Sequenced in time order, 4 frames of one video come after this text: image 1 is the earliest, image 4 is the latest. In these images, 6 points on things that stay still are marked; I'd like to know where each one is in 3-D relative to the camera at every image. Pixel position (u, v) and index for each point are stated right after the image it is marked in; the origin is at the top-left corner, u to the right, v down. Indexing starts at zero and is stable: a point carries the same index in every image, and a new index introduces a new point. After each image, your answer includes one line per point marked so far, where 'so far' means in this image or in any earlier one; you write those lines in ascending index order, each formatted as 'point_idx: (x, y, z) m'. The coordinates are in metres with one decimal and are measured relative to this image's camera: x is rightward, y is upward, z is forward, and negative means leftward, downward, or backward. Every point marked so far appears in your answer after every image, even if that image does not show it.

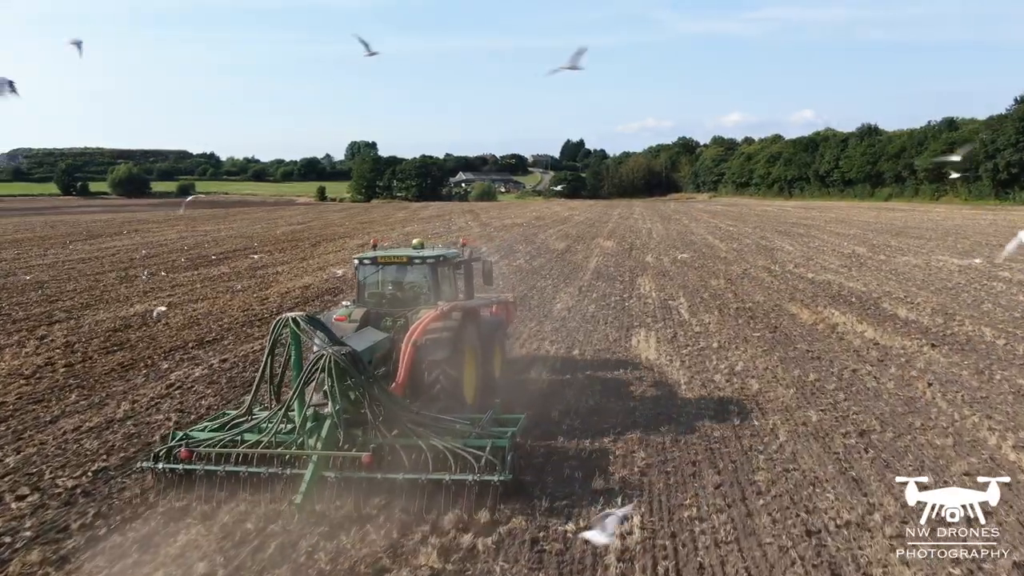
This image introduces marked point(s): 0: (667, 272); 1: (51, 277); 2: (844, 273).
0: (+3.5, +0.4, +18.2) m
1: (-9.9, +0.2, +17.3) m
2: (+7.3, +0.3, +17.7) m
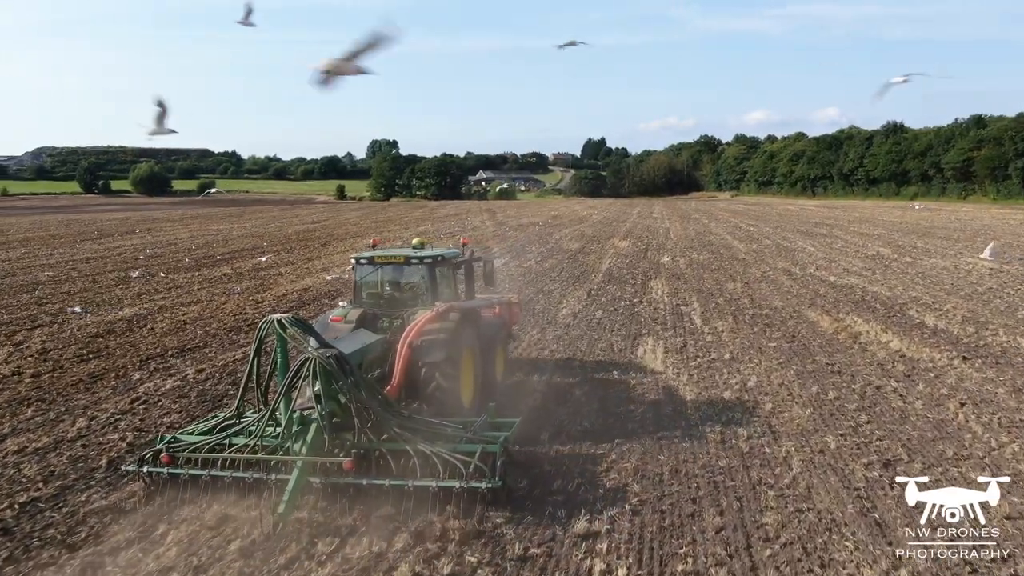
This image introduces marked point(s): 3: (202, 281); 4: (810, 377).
0: (+3.7, +0.3, +17.5) m
1: (-9.7, +0.2, +16.9) m
2: (+7.5, +0.3, +17.0) m
3: (-6.2, +0.1, +16.2) m
4: (+2.9, -0.9, +8.0) m
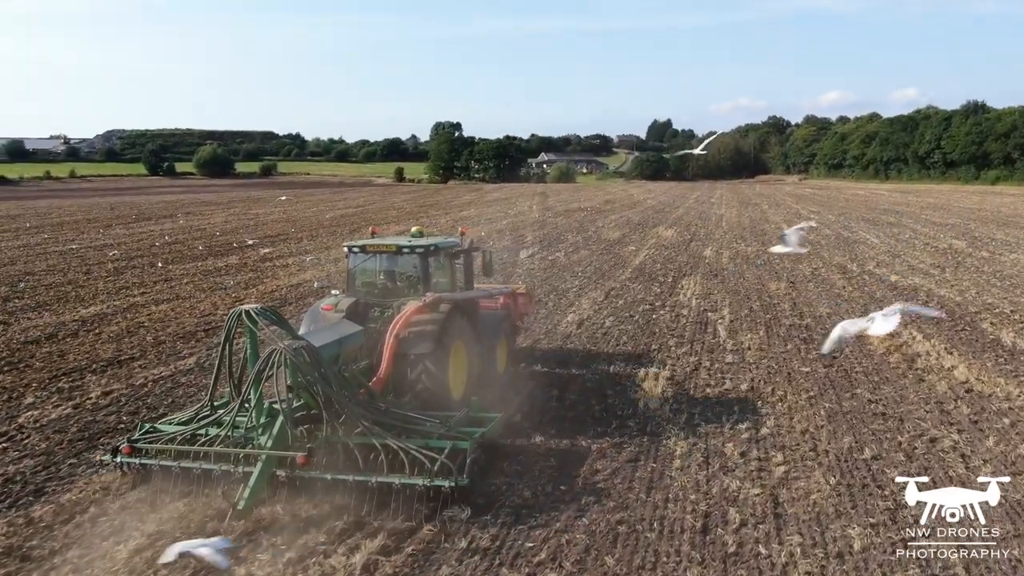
0: (+4.0, +0.3, +15.6) m
1: (-9.4, +0.4, +16.1) m
2: (+7.8, +0.2, +14.9) m
3: (-5.9, +0.2, +15.1) m
4: (+2.6, -1.0, +6.2) m
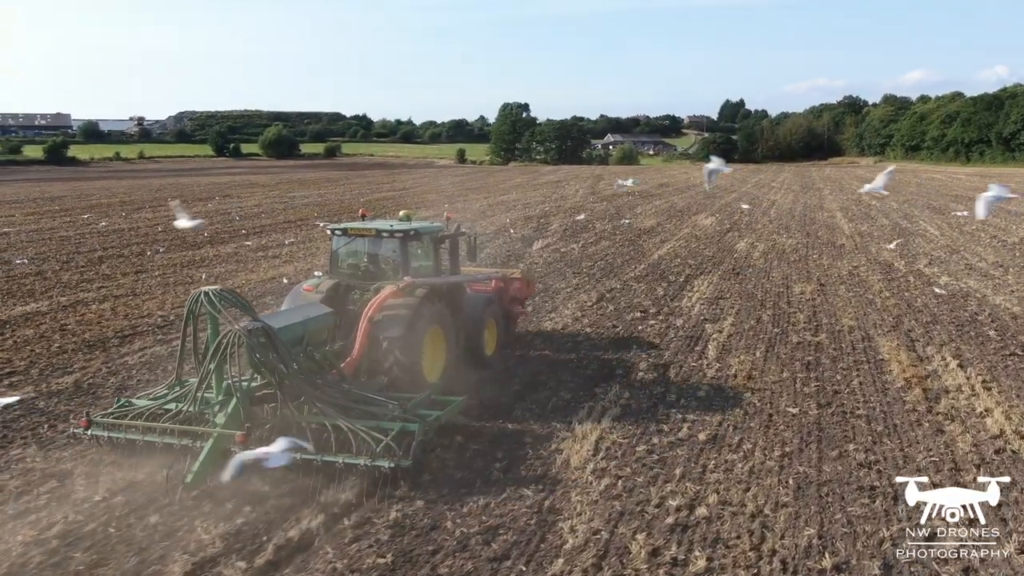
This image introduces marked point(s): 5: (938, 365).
0: (+4.0, +0.3, +13.9) m
1: (-9.3, +0.6, +15.5) m
2: (+7.7, +0.2, +12.8) m
3: (-6.0, +0.4, +14.2) m
4: (+1.8, -1.2, +4.7) m
5: (+4.0, -0.7, +7.6) m
